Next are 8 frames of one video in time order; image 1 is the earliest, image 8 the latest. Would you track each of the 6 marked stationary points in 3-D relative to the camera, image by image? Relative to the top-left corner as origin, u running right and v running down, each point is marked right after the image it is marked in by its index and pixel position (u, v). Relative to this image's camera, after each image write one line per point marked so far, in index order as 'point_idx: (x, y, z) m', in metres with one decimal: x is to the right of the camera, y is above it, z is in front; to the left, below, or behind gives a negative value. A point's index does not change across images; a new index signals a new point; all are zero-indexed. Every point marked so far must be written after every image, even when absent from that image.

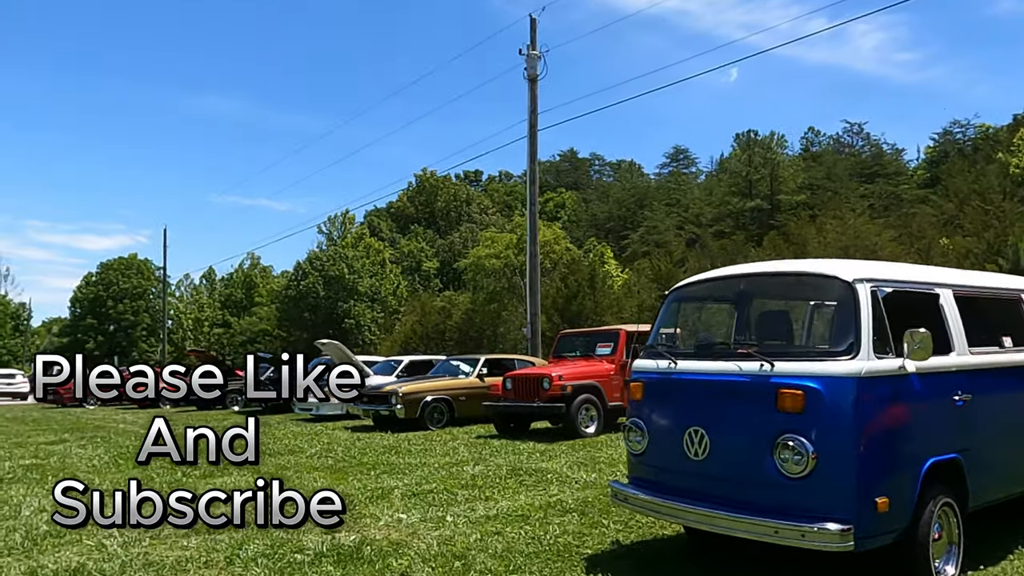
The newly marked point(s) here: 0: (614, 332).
0: (+1.9, -0.8, +13.9) m
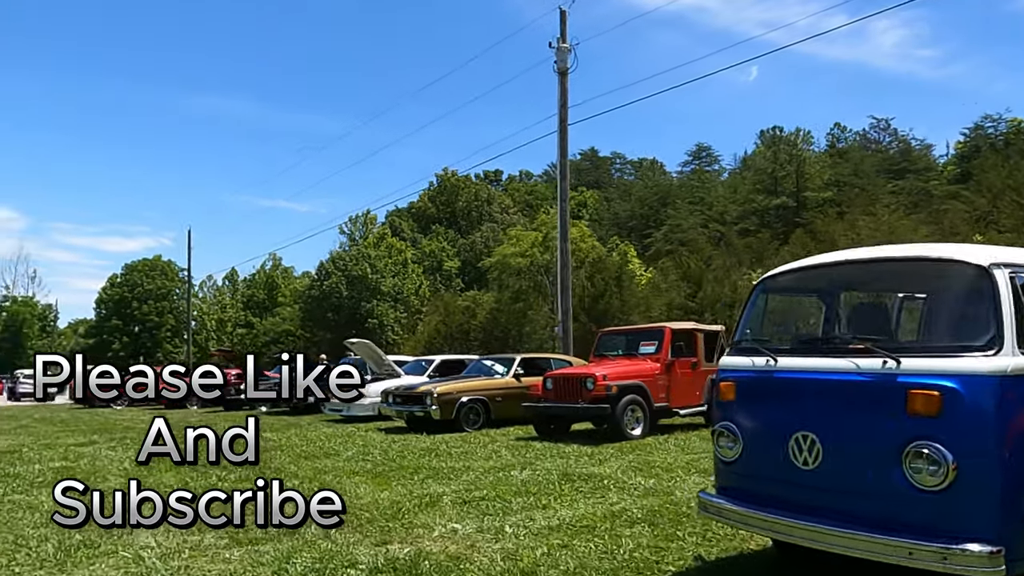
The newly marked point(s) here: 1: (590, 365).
0: (+2.6, -0.7, +13.4) m
1: (+1.3, -1.3, +13.2) m
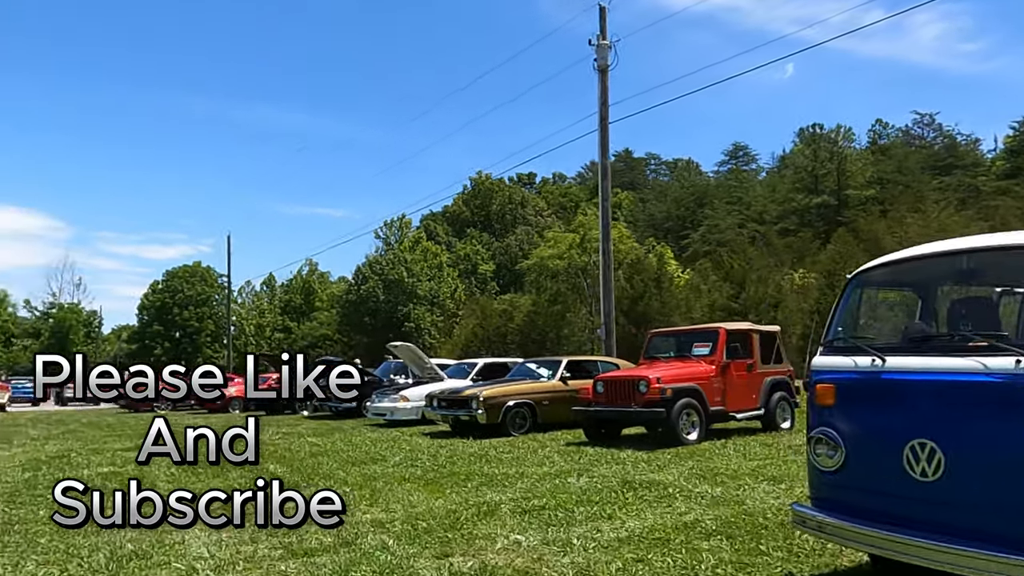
0: (+3.4, -0.7, +12.9) m
1: (+2.2, -1.3, +12.8) m
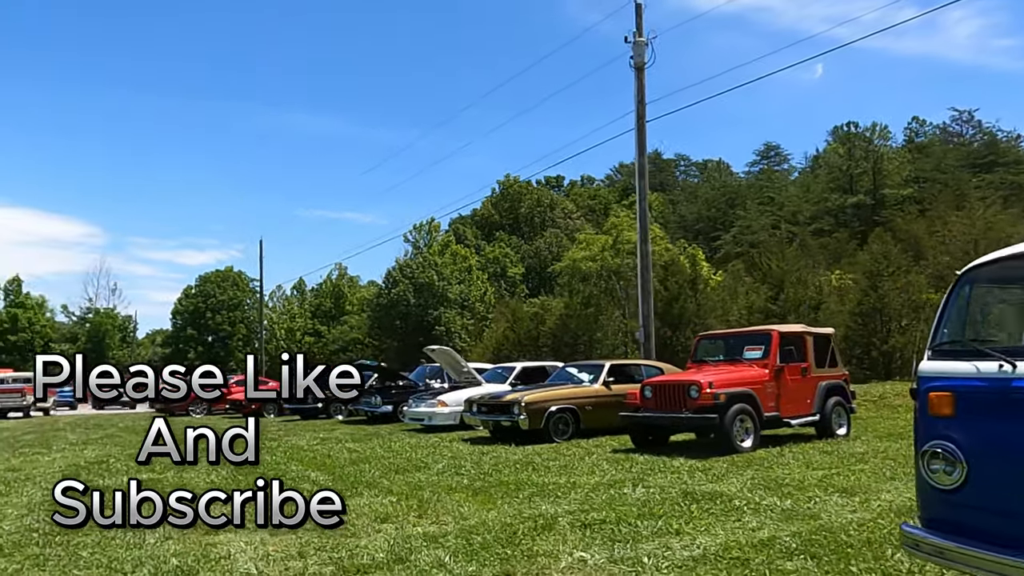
0: (+4.1, -0.7, +12.4) m
1: (+2.9, -1.4, +12.3) m
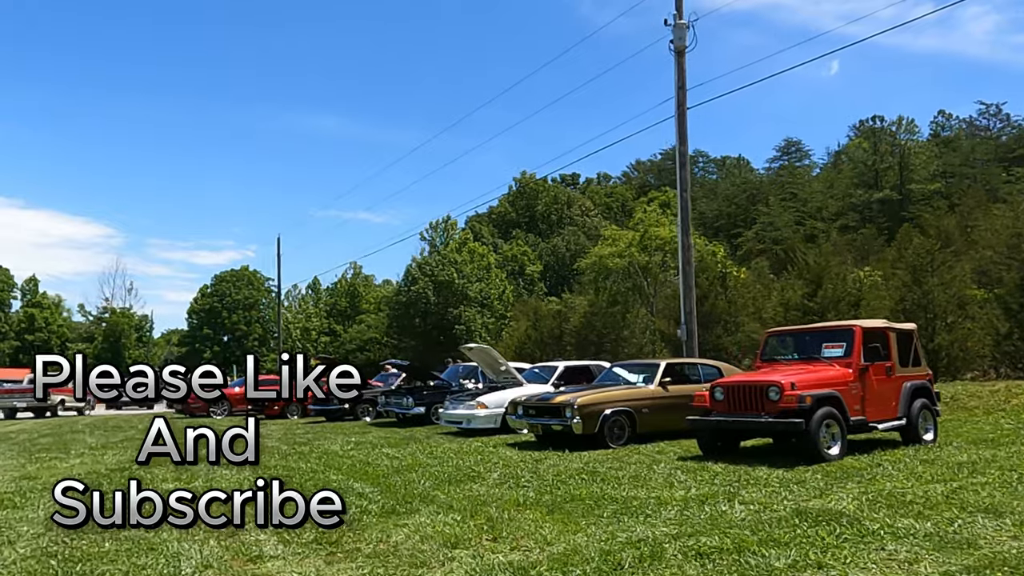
0: (+4.9, -0.6, +11.3) m
1: (+3.7, -1.2, +11.2) m
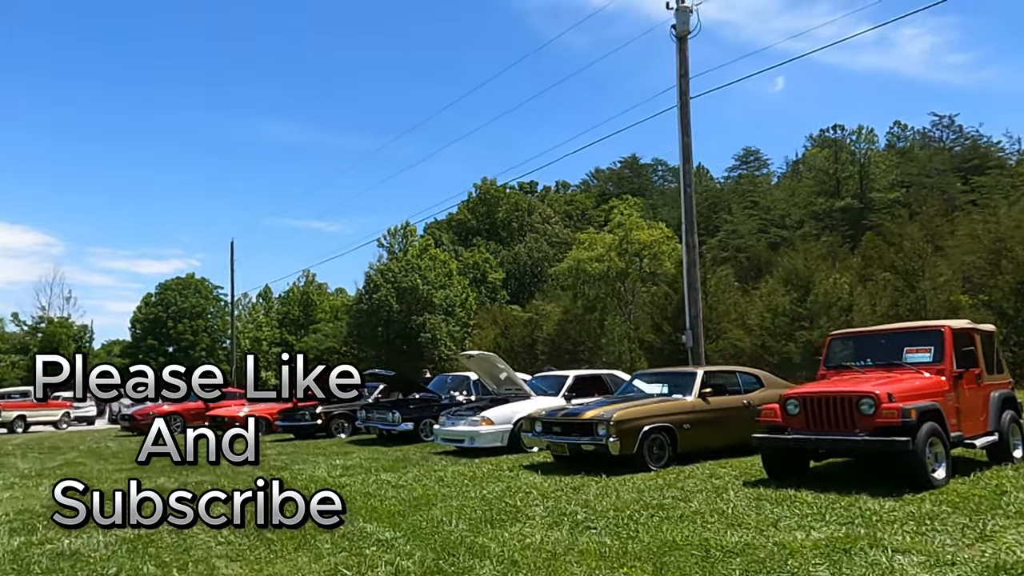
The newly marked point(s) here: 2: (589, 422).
0: (+5.3, -0.5, +9.7) m
1: (+4.1, -1.2, +9.5) m
2: (+1.1, -1.9, +10.9) m
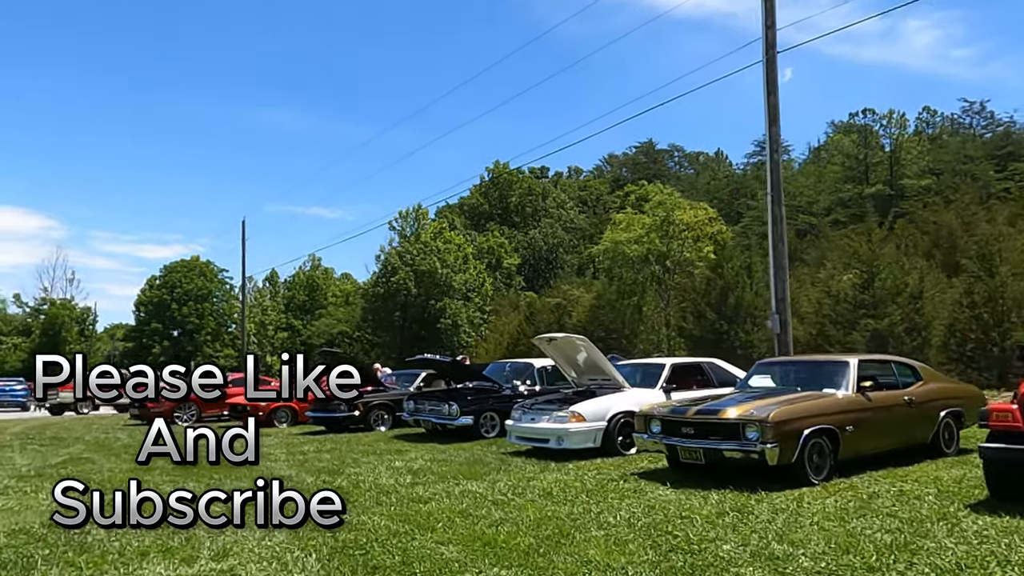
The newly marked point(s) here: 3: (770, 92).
0: (+6.8, -0.2, +7.4) m
1: (+5.5, -0.8, +7.2) m
2: (+2.5, -1.5, +8.6) m
3: (+6.1, +4.6, +17.9) m
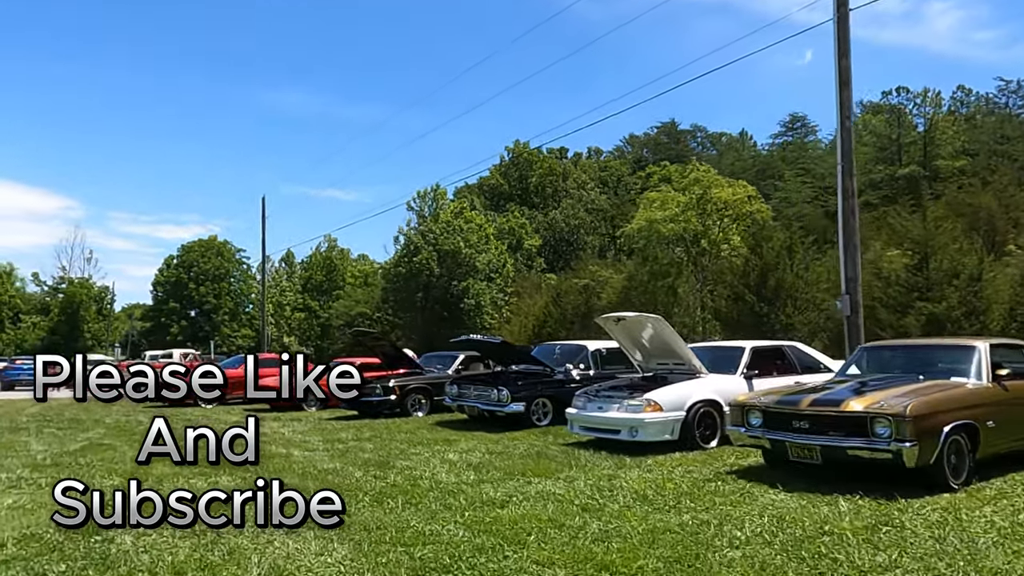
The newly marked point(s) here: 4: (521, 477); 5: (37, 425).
0: (+7.6, 0.0, +6.0) m
1: (+6.3, -0.6, +5.9) m
2: (+3.4, -1.2, +7.4) m
3: (+7.2, +5.1, +16.5) m
4: (+0.1, -2.1, +8.4) m
5: (-9.9, -2.8, +15.9) m
